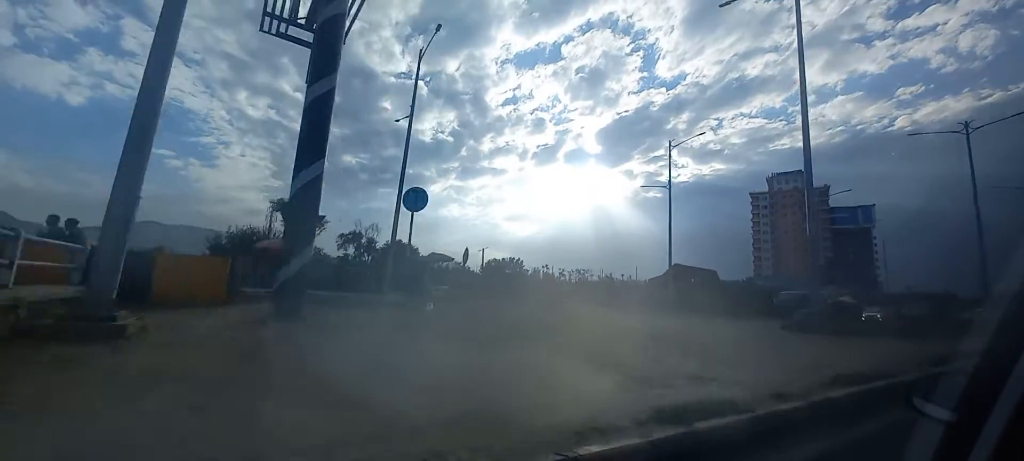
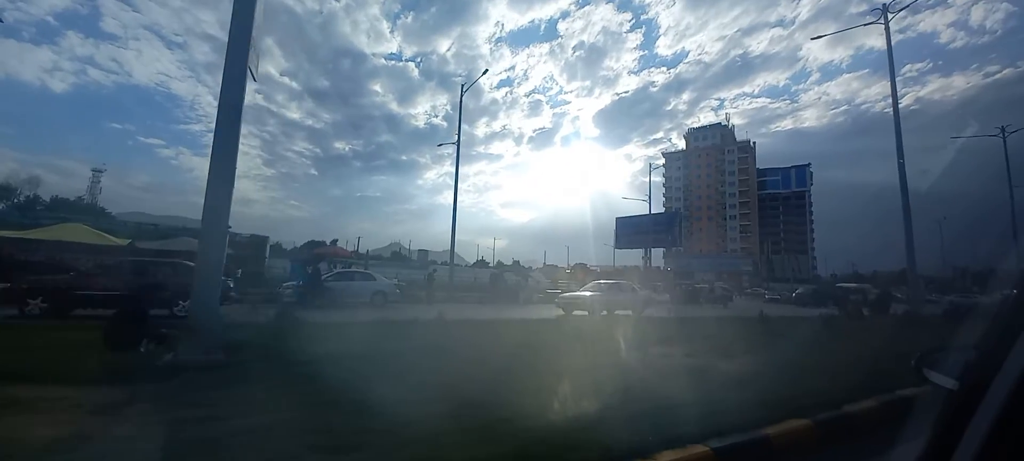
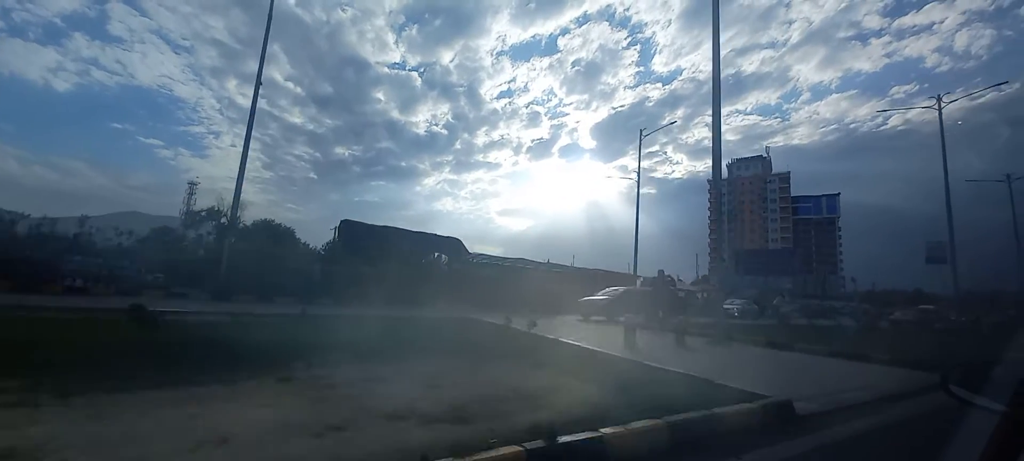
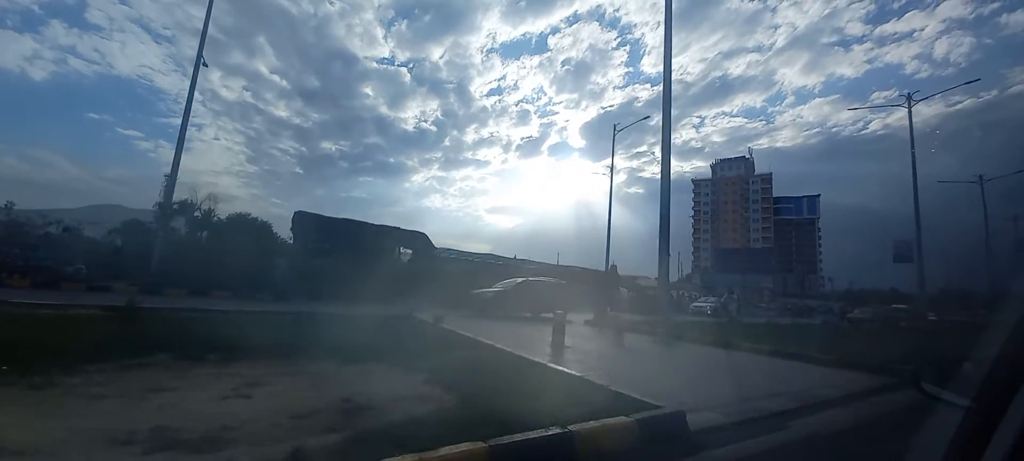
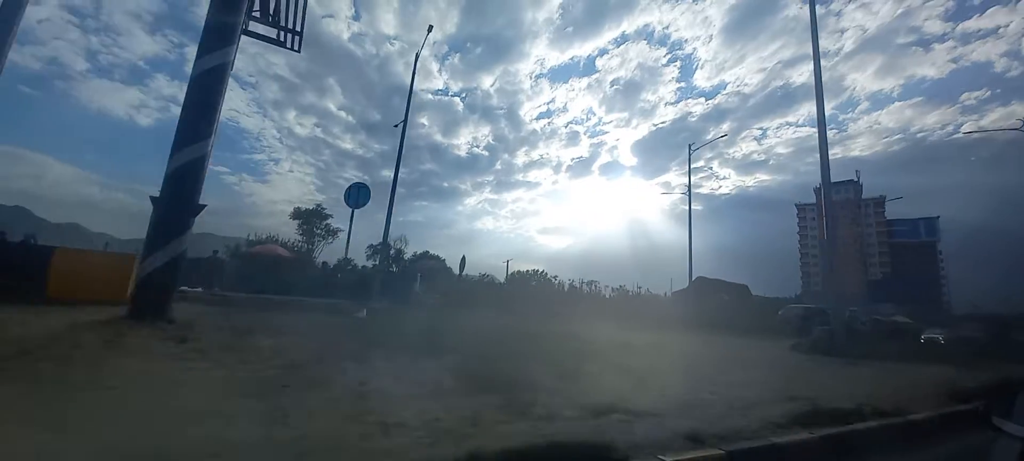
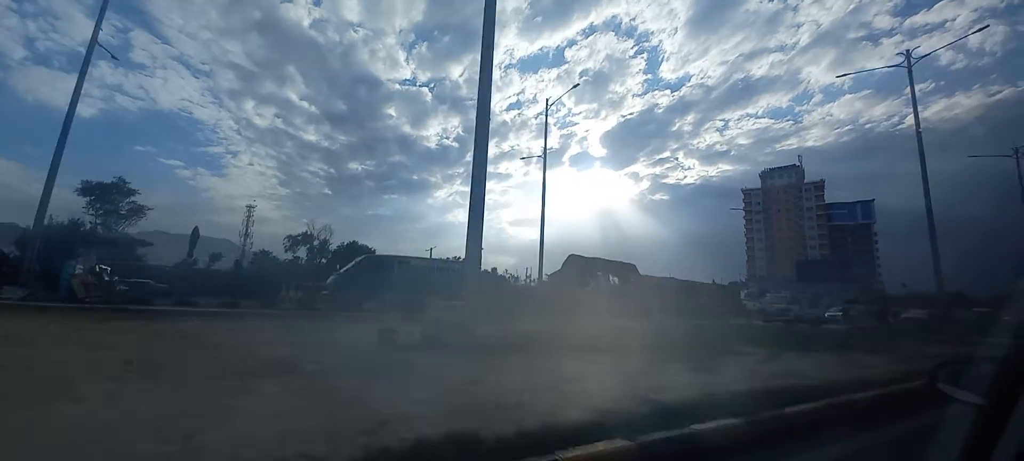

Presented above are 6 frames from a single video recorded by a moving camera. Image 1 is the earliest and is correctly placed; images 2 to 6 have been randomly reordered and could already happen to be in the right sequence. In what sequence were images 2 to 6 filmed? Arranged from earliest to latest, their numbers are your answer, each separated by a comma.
5, 6, 3, 4, 2
